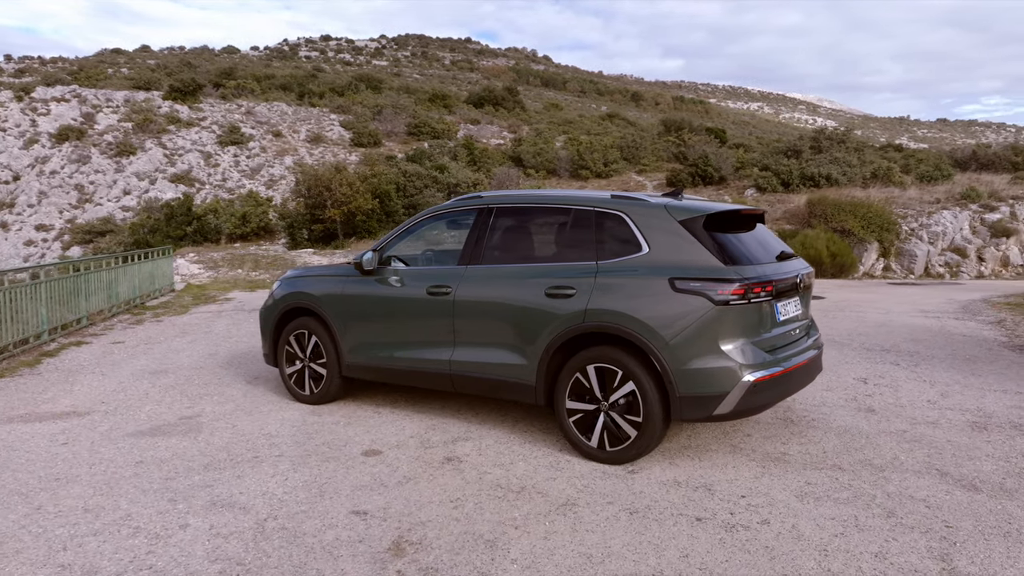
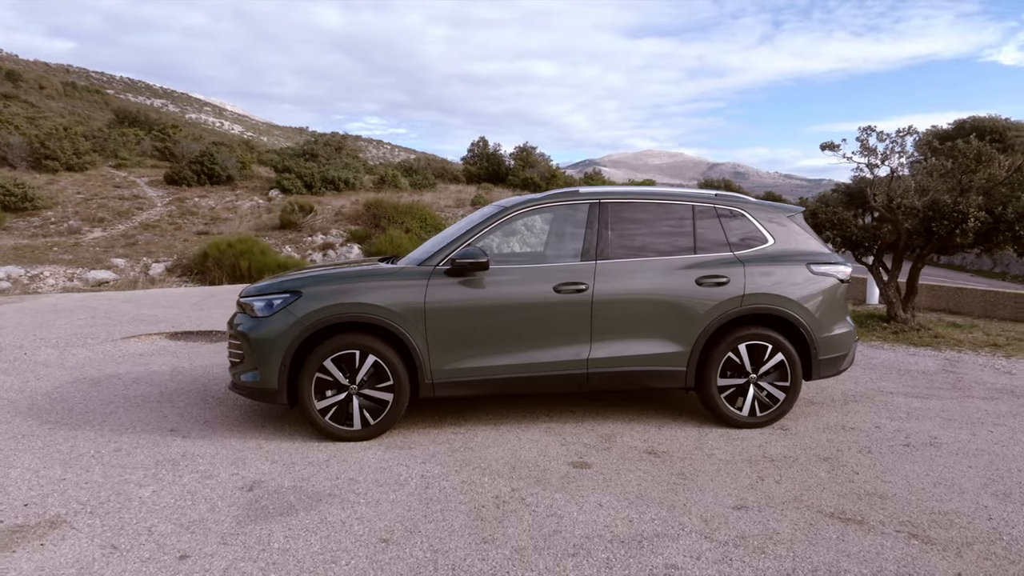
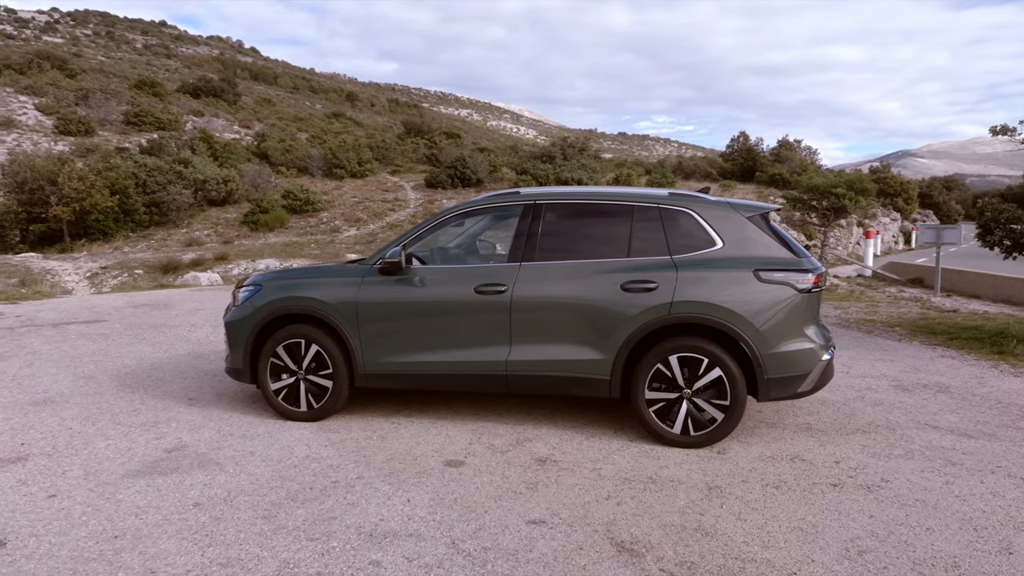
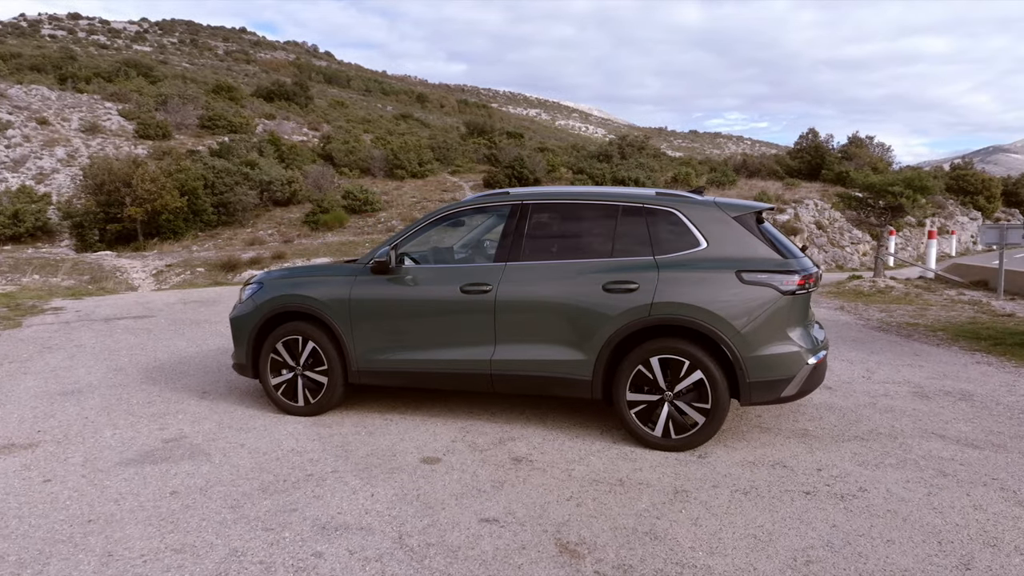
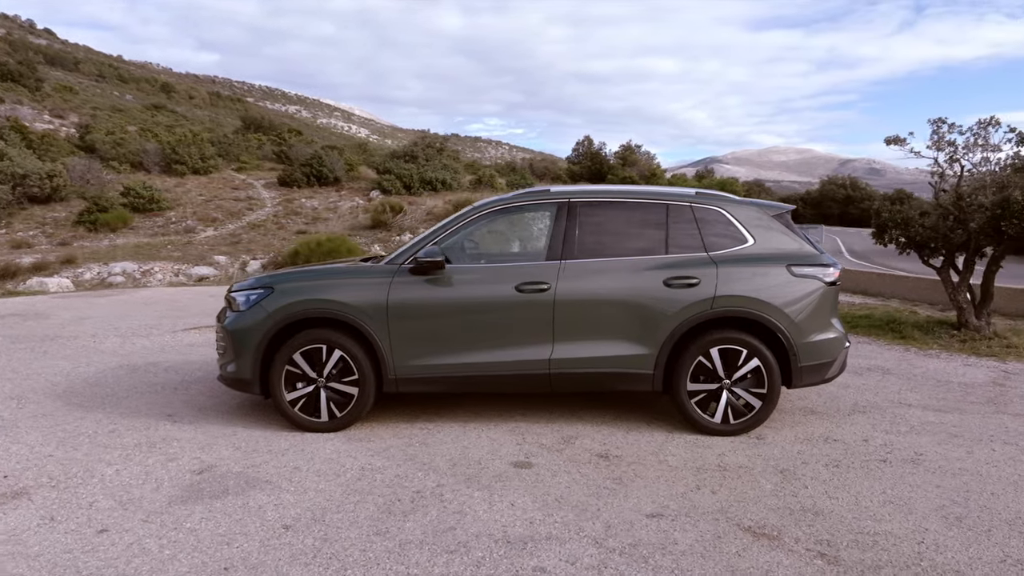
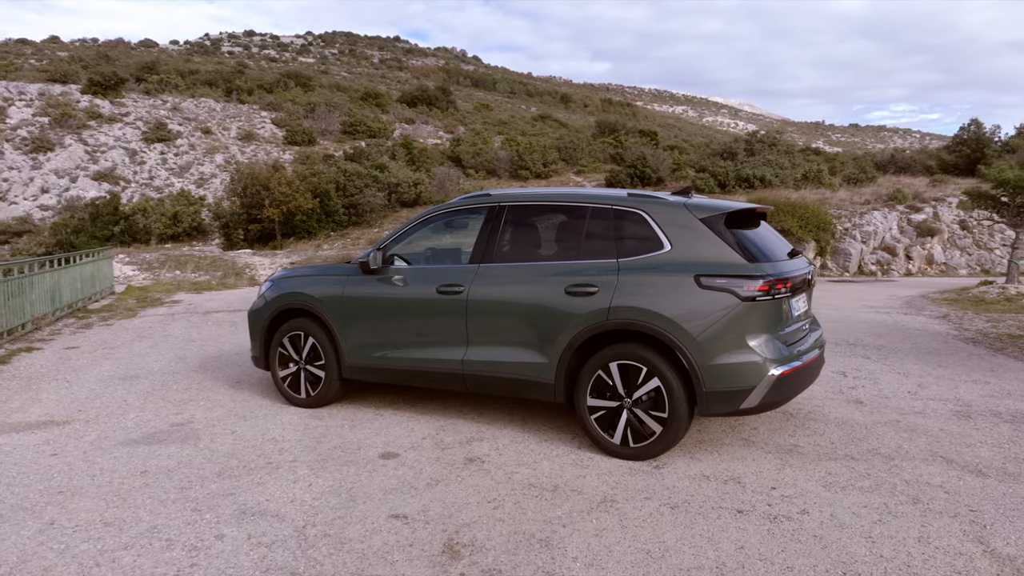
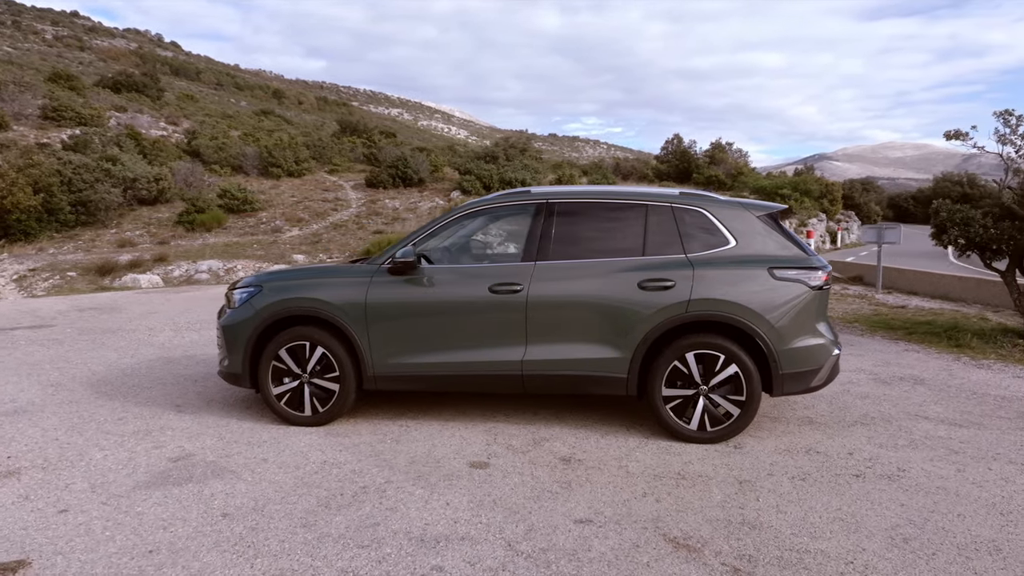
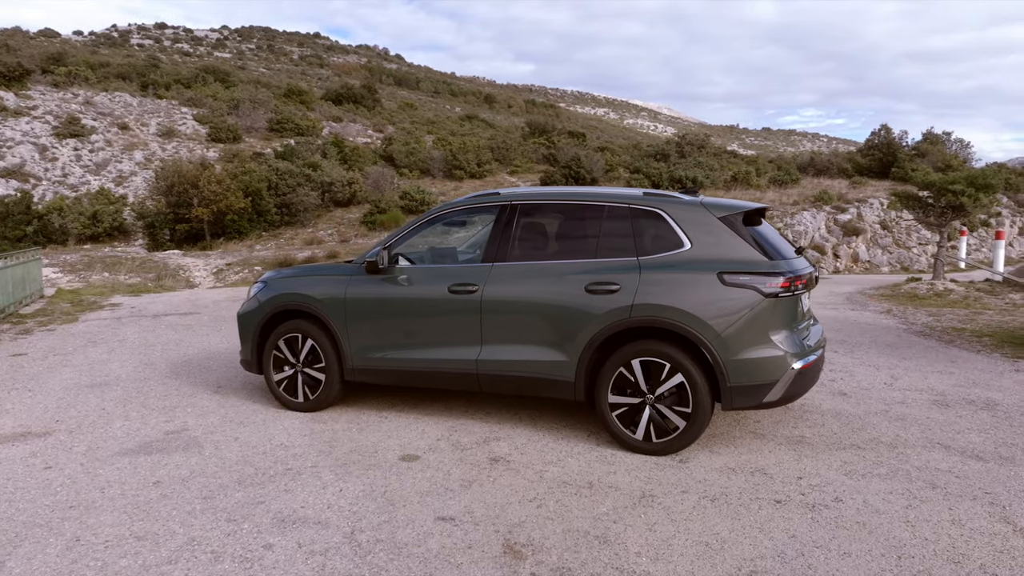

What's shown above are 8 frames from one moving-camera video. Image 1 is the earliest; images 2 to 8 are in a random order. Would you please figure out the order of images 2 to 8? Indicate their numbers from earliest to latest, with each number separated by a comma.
6, 8, 4, 3, 7, 5, 2
